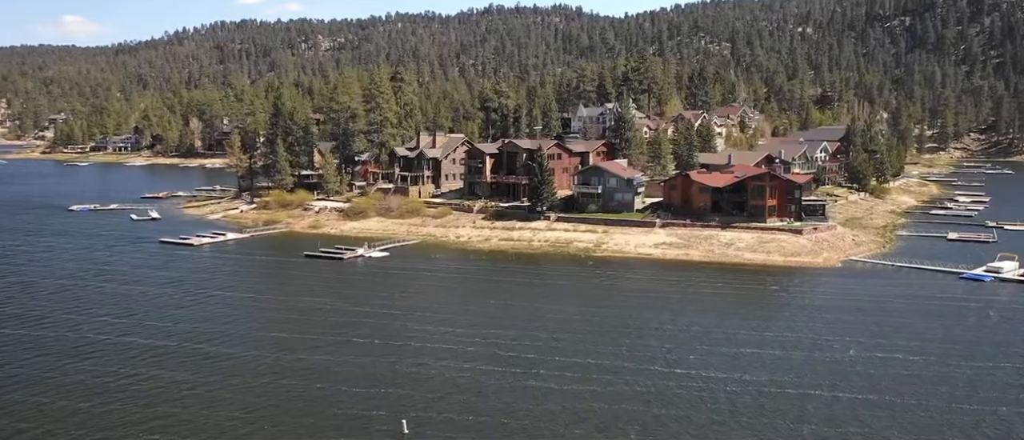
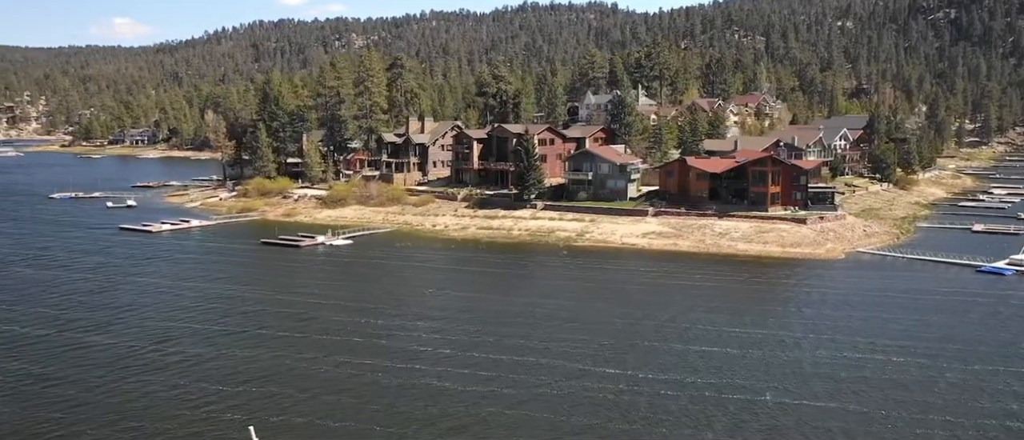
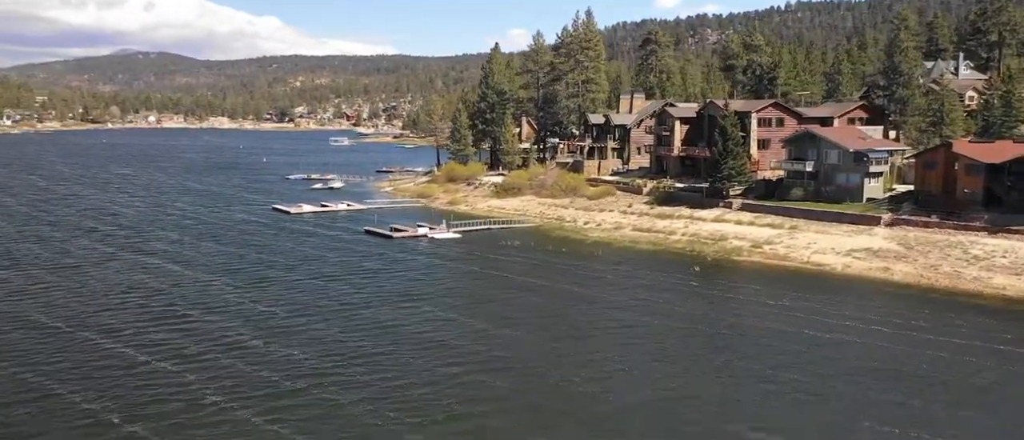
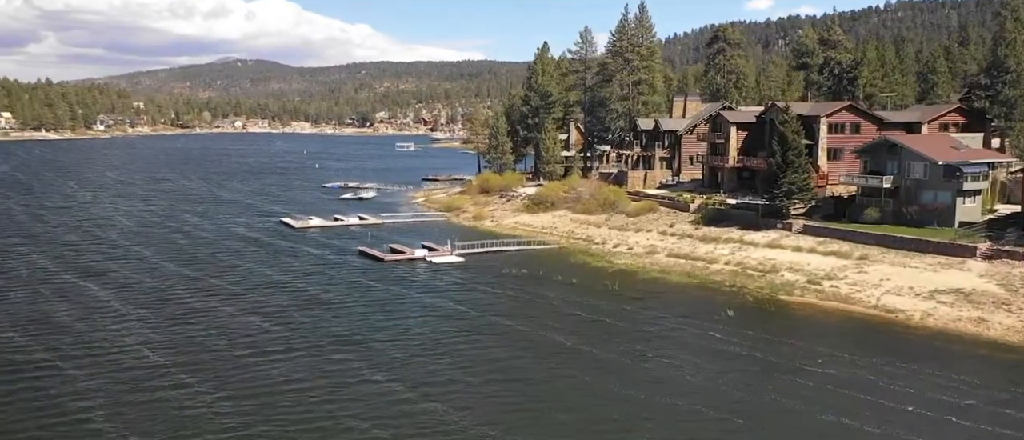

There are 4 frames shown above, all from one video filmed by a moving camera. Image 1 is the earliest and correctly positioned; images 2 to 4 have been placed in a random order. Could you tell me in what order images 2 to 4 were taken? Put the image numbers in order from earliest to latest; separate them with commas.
2, 3, 4
